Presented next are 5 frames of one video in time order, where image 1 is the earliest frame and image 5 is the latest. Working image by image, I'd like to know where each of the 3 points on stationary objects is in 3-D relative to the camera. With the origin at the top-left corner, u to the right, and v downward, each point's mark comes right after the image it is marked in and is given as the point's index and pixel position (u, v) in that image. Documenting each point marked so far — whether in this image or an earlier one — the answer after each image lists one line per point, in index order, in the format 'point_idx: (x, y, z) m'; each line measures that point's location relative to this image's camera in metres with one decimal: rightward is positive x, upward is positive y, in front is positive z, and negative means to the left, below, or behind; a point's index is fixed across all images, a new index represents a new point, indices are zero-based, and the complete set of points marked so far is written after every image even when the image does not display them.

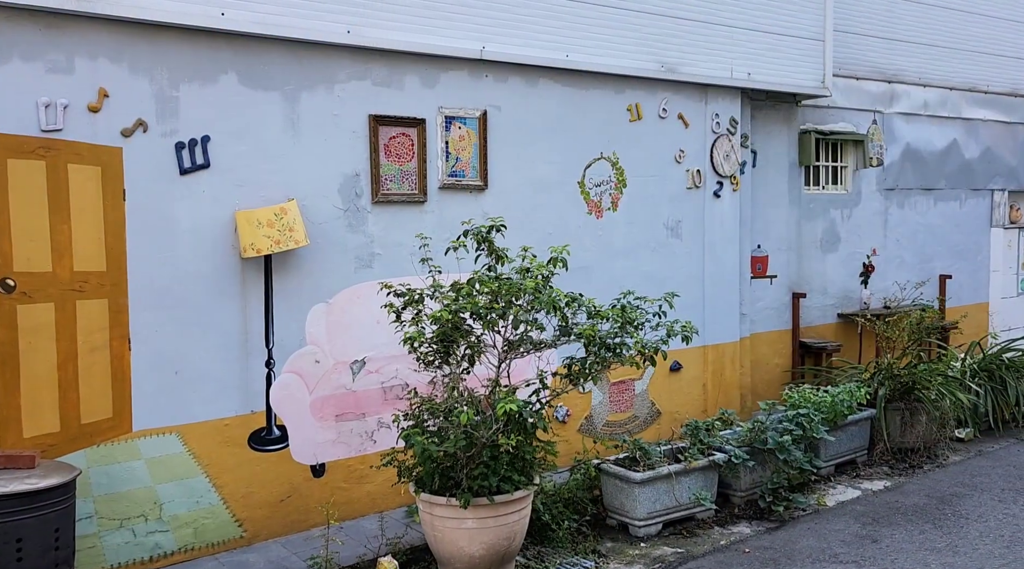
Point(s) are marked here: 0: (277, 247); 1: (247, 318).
0: (-1.4, +0.2, +5.3) m
1: (-1.6, -0.2, +5.4) m
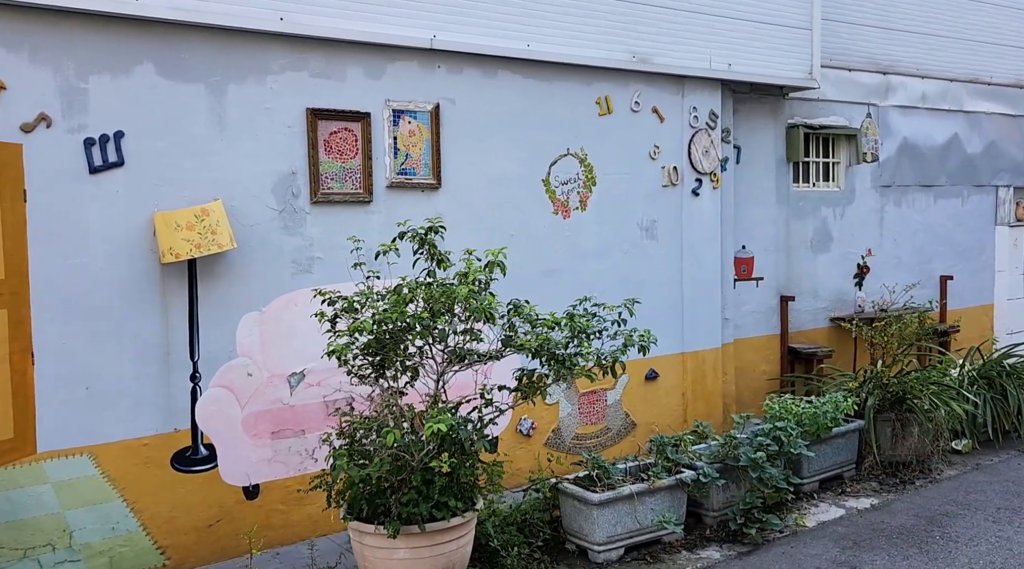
0: (-1.7, +0.2, +4.9) m
1: (-1.9, -0.2, +5.0) m
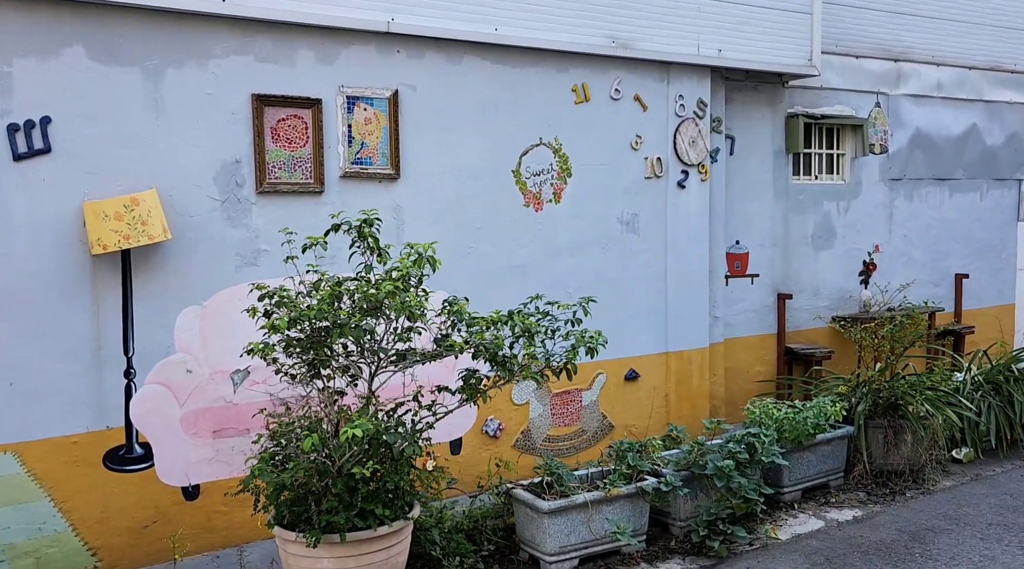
0: (-2.0, +0.2, +4.7) m
1: (-2.2, -0.2, +4.8) m
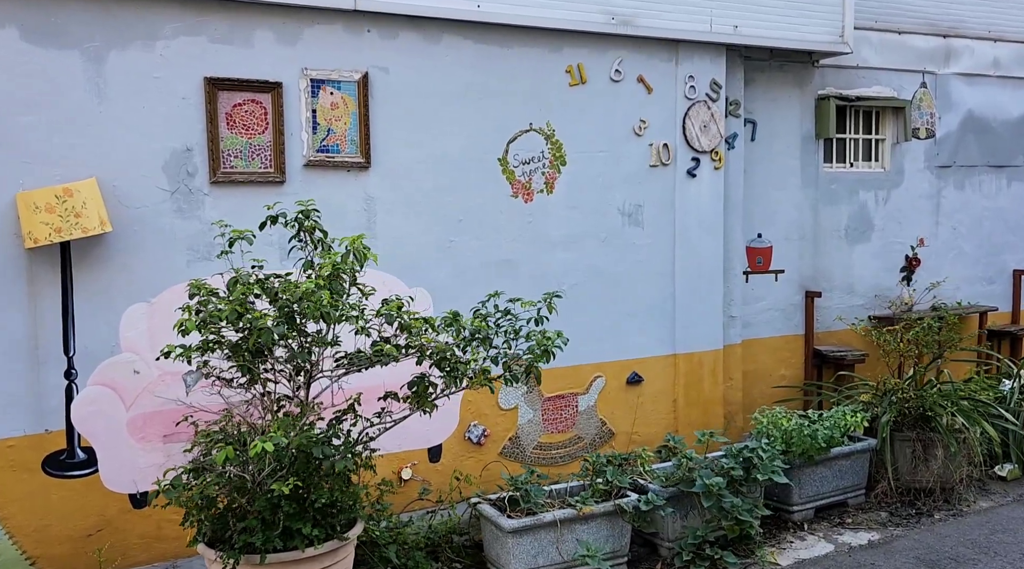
0: (-2.2, +0.2, +4.4) m
1: (-2.4, -0.2, +4.5) m
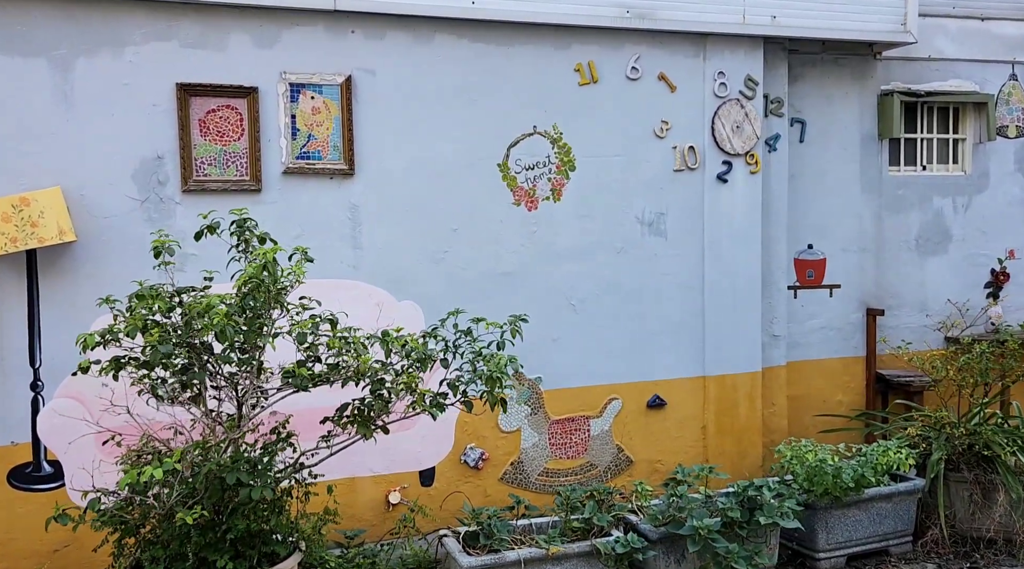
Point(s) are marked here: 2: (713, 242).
0: (-2.4, +0.2, +4.3) m
1: (-2.6, -0.2, +4.5) m
2: (+1.3, +0.3, +6.0) m
